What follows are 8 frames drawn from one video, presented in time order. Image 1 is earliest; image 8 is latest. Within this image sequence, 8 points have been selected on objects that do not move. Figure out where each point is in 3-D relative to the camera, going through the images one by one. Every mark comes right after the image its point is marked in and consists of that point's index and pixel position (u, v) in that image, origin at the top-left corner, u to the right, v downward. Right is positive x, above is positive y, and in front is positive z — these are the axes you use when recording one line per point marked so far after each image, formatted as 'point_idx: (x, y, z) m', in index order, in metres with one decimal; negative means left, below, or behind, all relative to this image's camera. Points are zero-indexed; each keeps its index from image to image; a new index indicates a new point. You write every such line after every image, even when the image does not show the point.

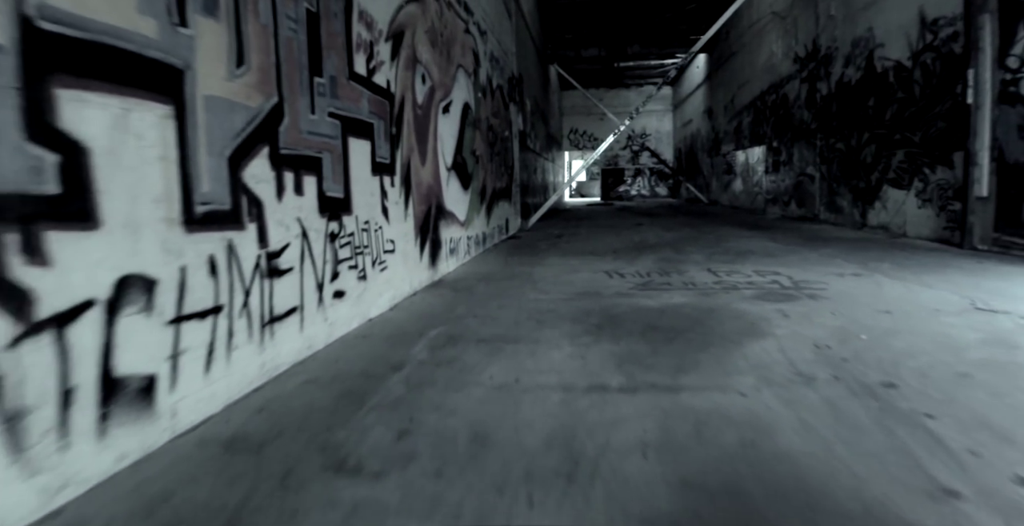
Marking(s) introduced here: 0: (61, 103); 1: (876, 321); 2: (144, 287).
0: (-1.4, +0.5, +1.7) m
1: (+2.2, -0.4, +3.4) m
2: (-1.3, -0.1, +1.9) m
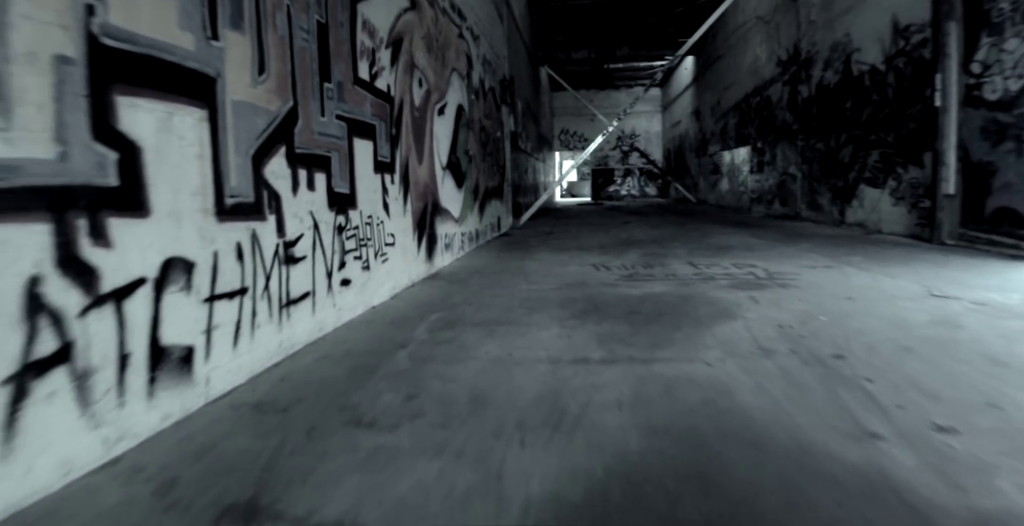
0: (-1.4, +0.6, +2.0) m
1: (+2.2, -0.3, +3.7) m
2: (-1.3, 0.0, +2.2) m
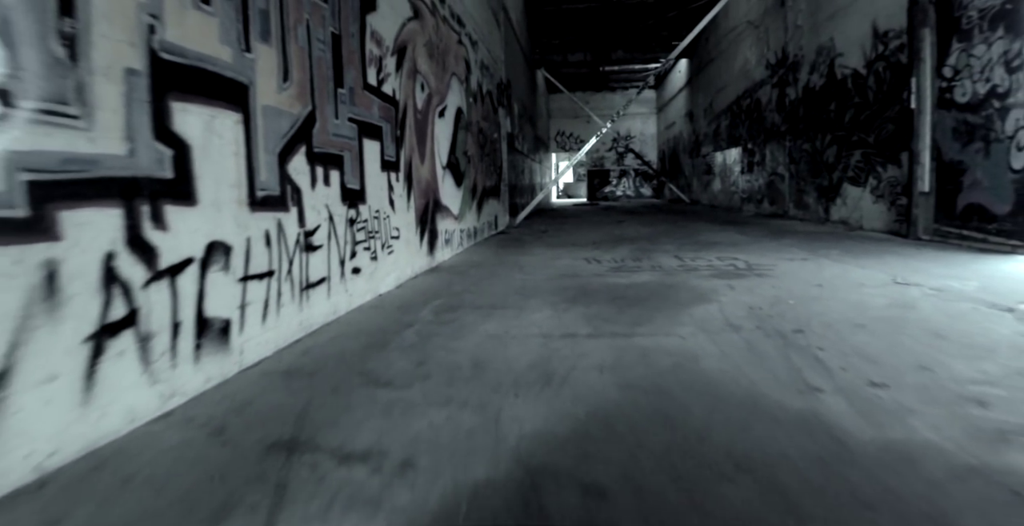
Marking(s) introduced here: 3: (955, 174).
0: (-1.4, +0.6, +2.3) m
1: (+2.2, -0.2, +4.1) m
2: (-1.3, +0.1, +2.5) m
3: (+5.6, +1.1, +6.9) m
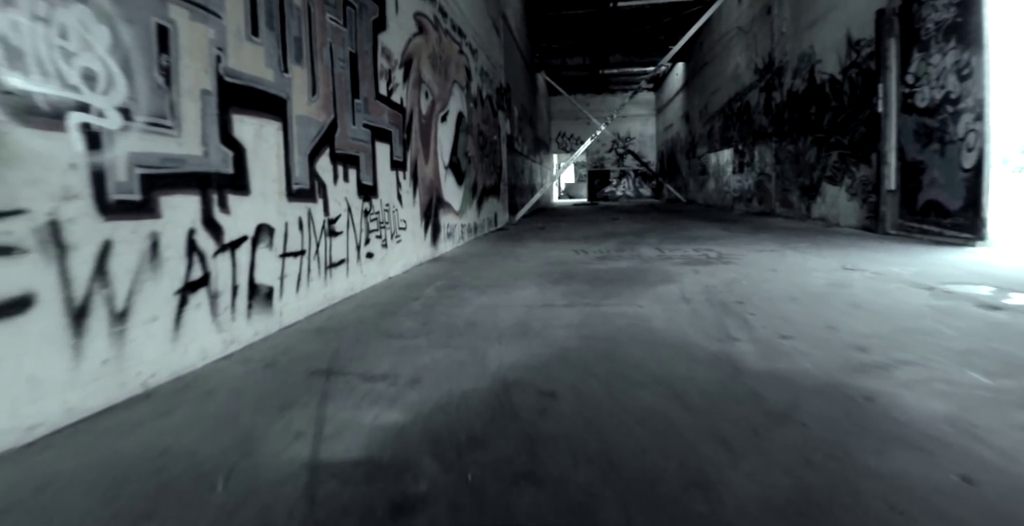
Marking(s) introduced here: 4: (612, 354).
0: (-1.5, +0.7, +2.9) m
1: (+2.1, -0.1, +4.7) m
2: (-1.4, +0.2, +3.1) m
3: (+5.5, +1.2, +7.5) m
4: (+0.5, -0.4, +2.6) m
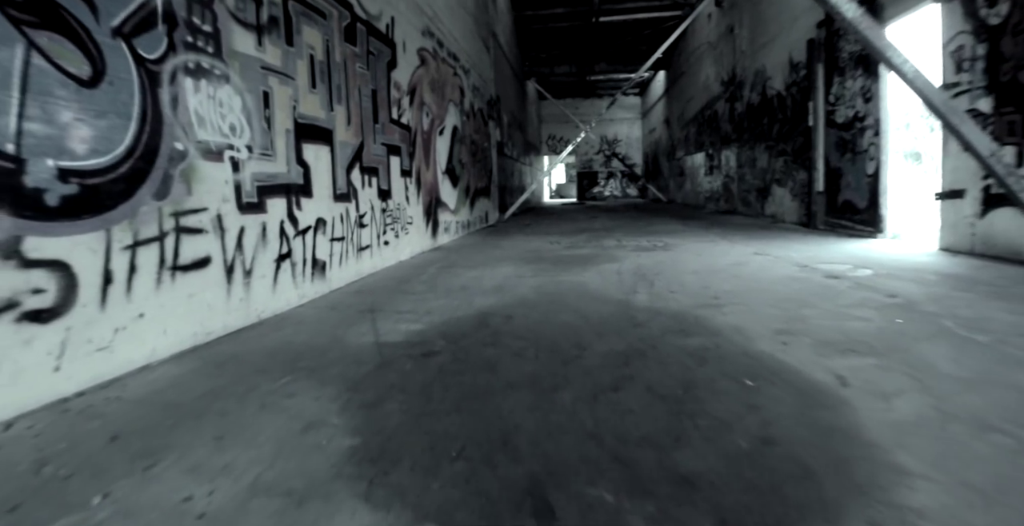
0: (-1.6, +0.9, +4.3) m
1: (+1.9, +0.1, +6.1) m
2: (-1.6, +0.3, +4.5) m
3: (+5.3, +1.4, +8.9) m
4: (+0.3, -0.3, +4.0) m
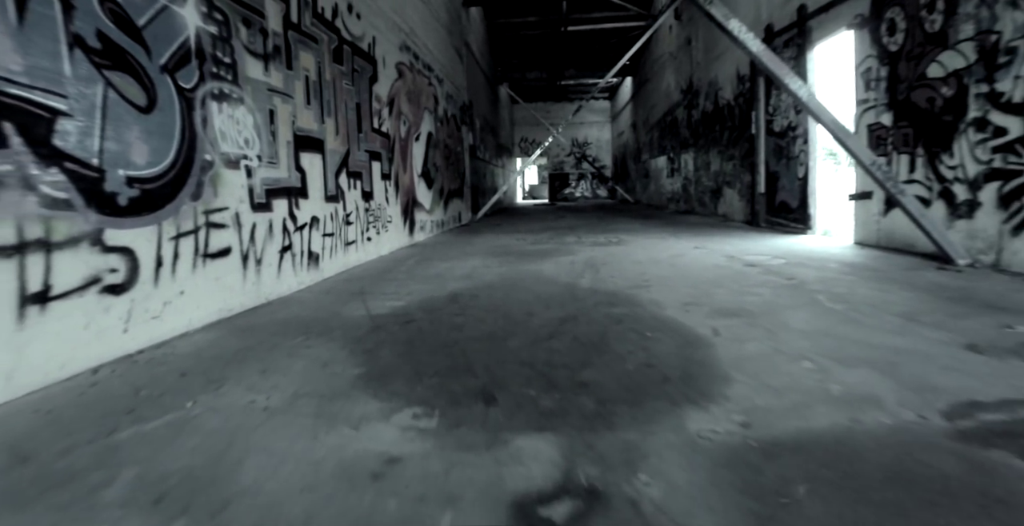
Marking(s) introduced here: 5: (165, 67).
0: (-2.0, +1.0, +5.0) m
1: (+1.5, +0.2, +7.0) m
2: (-1.9, +0.4, +5.3) m
3: (+4.8, +1.5, +10.0) m
4: (0.0, -0.2, +4.8) m
5: (-2.3, +1.3, +3.7) m
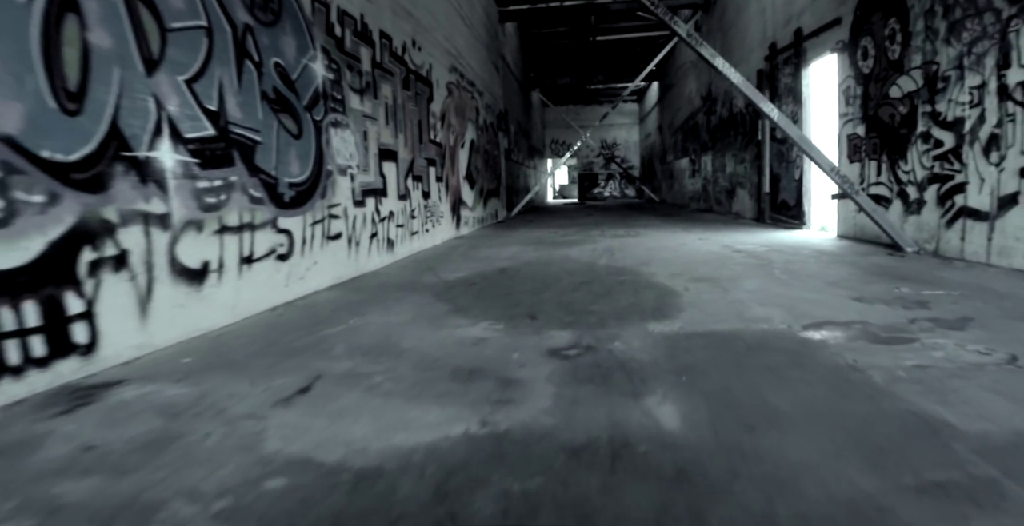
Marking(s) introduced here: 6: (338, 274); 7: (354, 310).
0: (-1.6, +1.2, +6.6) m
1: (+2.0, +0.3, +8.4) m
2: (-1.5, +0.6, +6.9) m
3: (+5.4, +1.7, +11.2) m
4: (+0.4, 0.0, +6.3) m
5: (-2.0, +1.5, +5.3) m
6: (-1.8, -0.1, +5.7) m
7: (-1.3, -0.4, +4.5) m
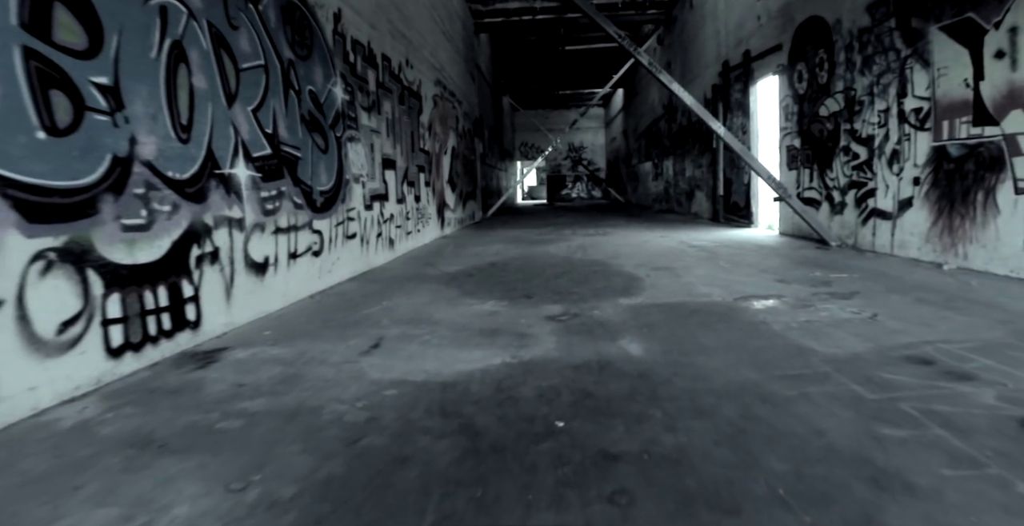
0: (-1.7, +1.2, +7.6) m
1: (+1.8, +0.4, +9.6) m
2: (-1.6, +0.7, +7.8) m
3: (+5.0, +1.8, +12.6) m
4: (+0.3, +0.1, +7.4) m
5: (-2.1, +1.6, +6.2) m
6: (-1.9, -0.1, +6.7) m
7: (-1.3, -0.3, +5.5) m
